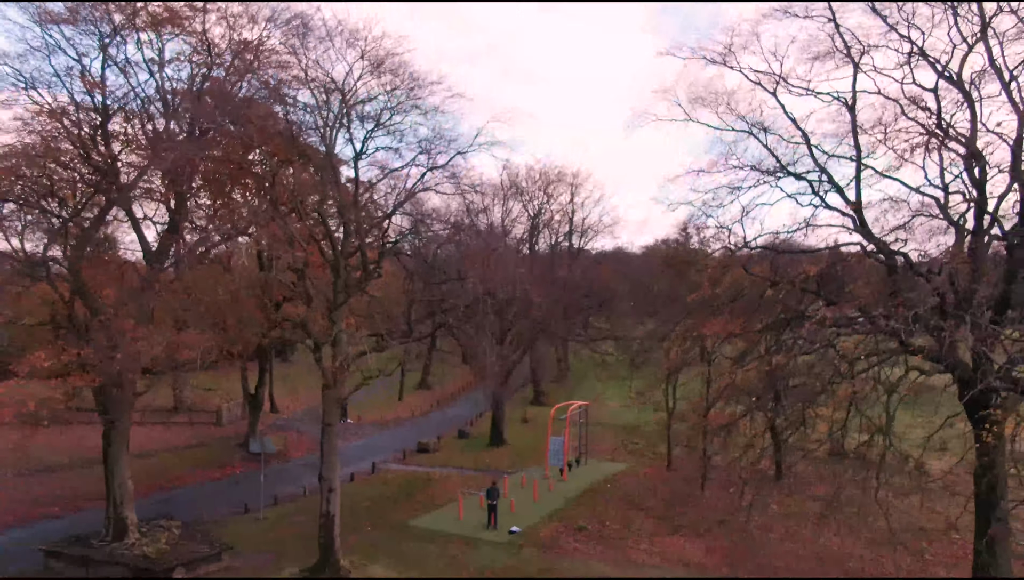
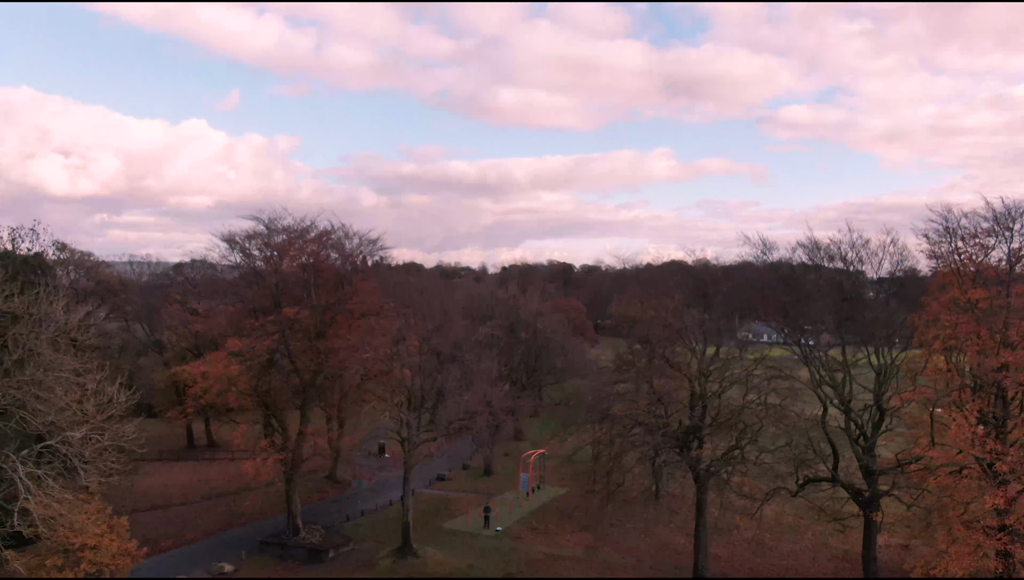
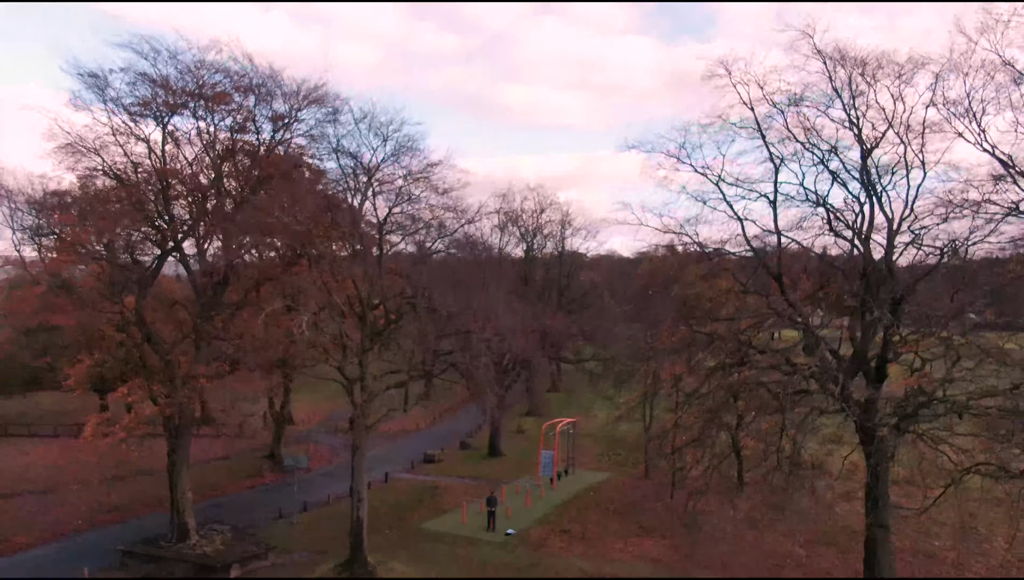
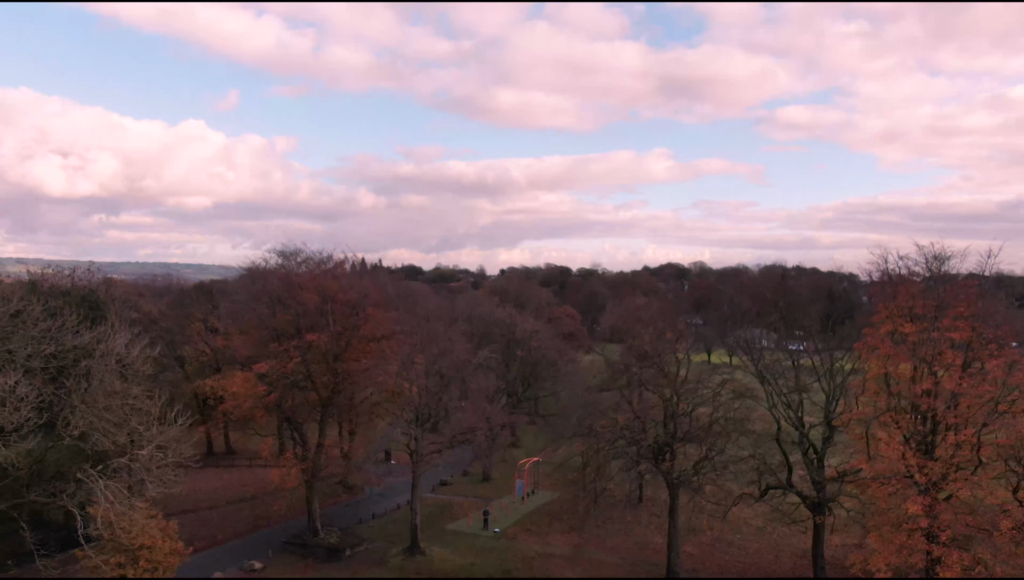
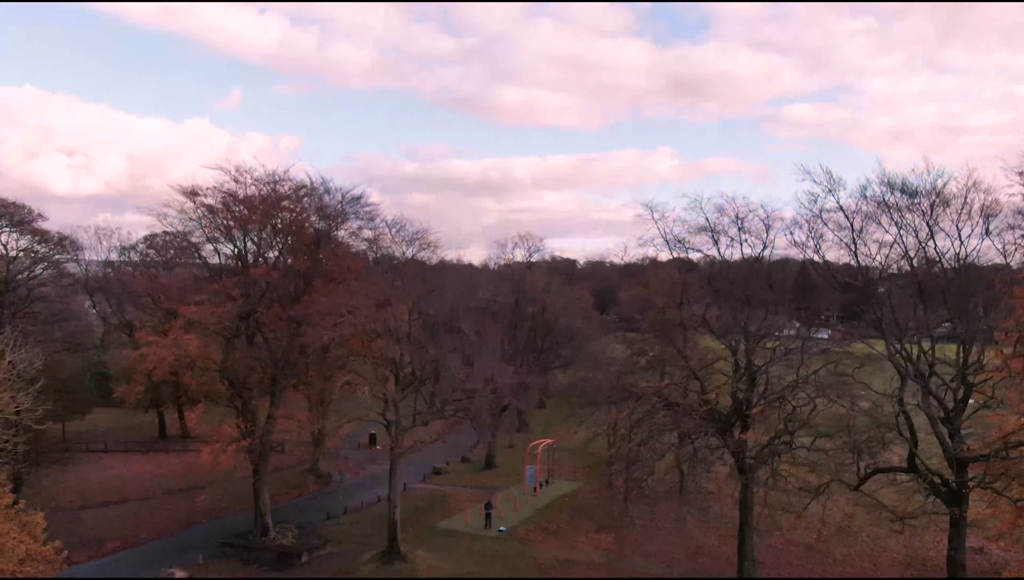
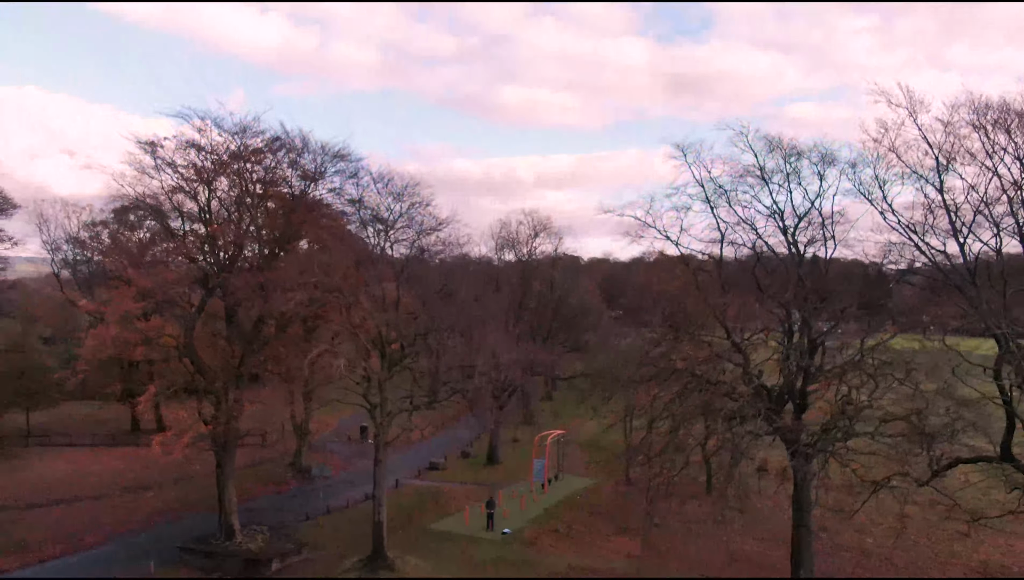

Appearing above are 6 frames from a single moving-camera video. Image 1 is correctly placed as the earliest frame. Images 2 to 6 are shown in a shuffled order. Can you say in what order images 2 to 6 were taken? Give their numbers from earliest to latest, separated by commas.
3, 6, 5, 2, 4
